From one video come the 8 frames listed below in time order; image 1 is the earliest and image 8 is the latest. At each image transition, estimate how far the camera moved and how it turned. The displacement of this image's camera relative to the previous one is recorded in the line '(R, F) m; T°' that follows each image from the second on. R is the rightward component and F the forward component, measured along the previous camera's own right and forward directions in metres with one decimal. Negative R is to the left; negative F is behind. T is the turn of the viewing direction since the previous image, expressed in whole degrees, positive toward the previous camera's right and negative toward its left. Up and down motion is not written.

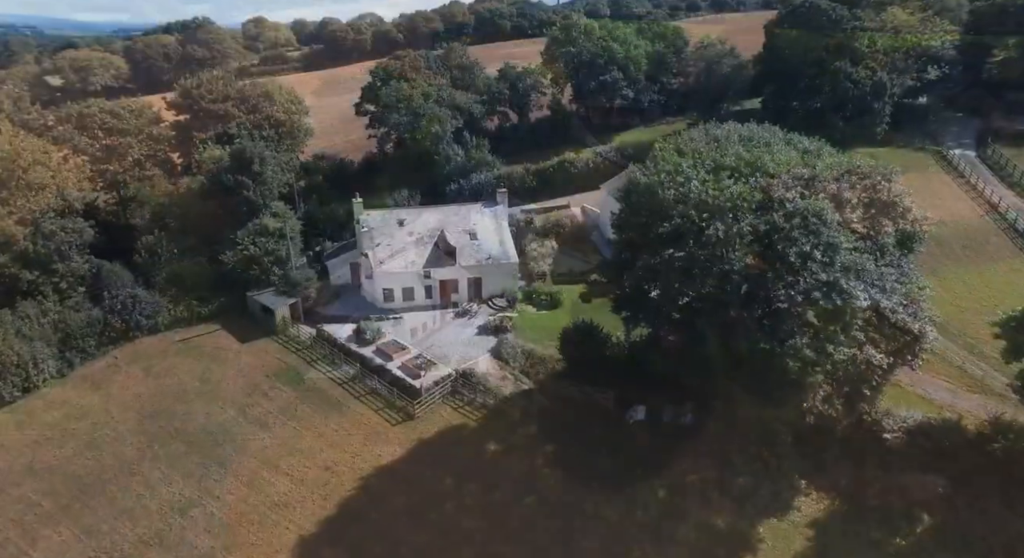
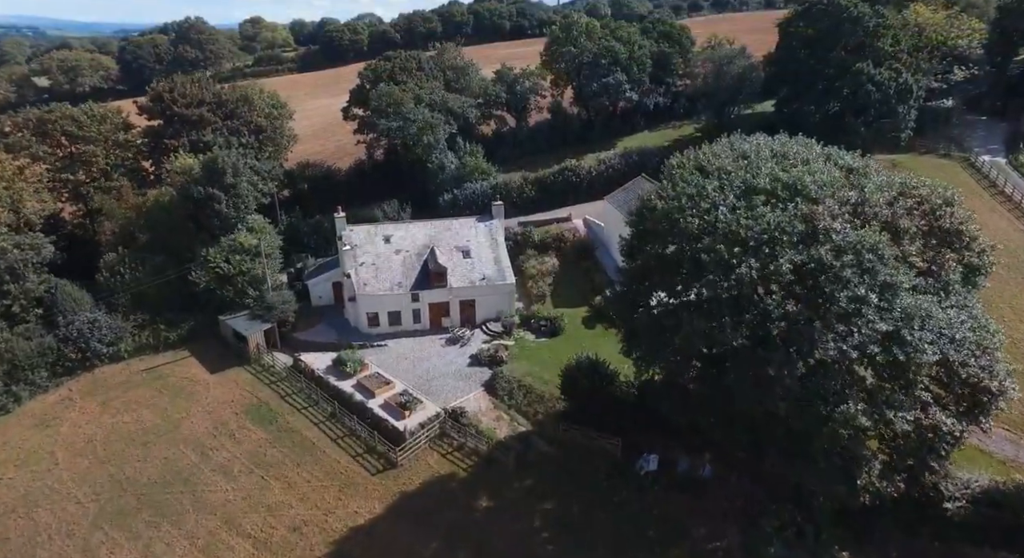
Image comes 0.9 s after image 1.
(+0.3, +4.2) m; 0°
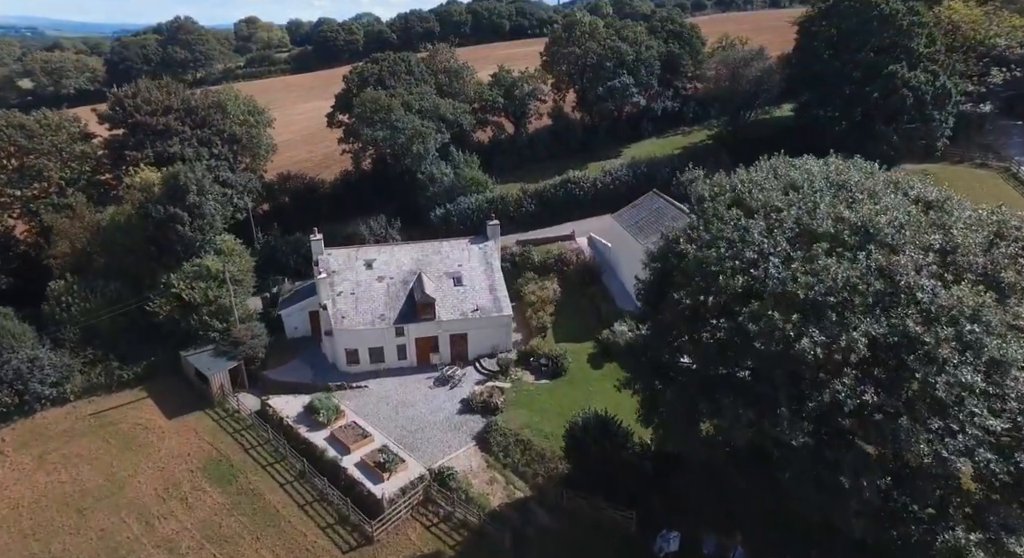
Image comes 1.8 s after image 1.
(+0.2, +4.8) m; 0°
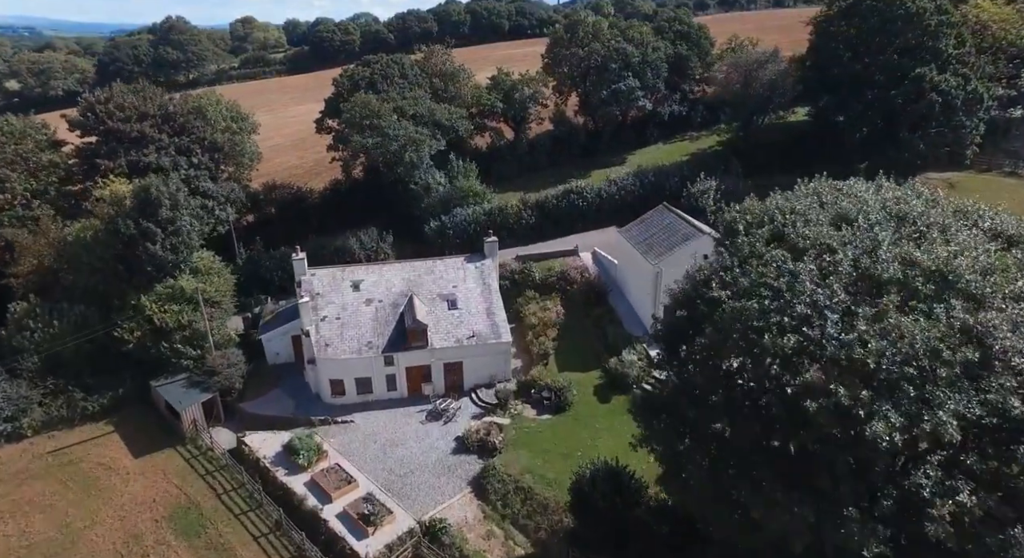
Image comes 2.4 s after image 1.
(0.0, +3.2) m; 0°
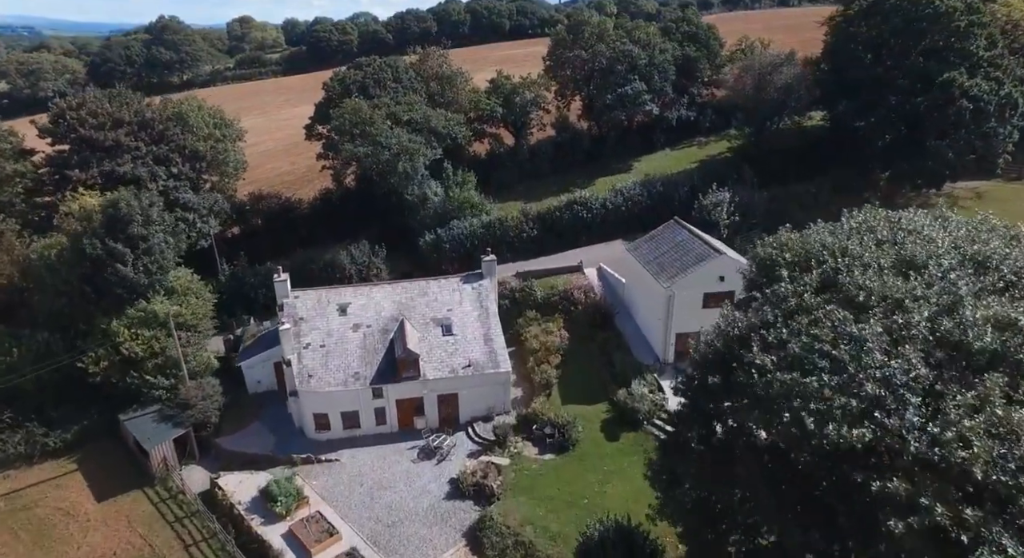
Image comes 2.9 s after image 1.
(+0.1, +2.9) m; 0°
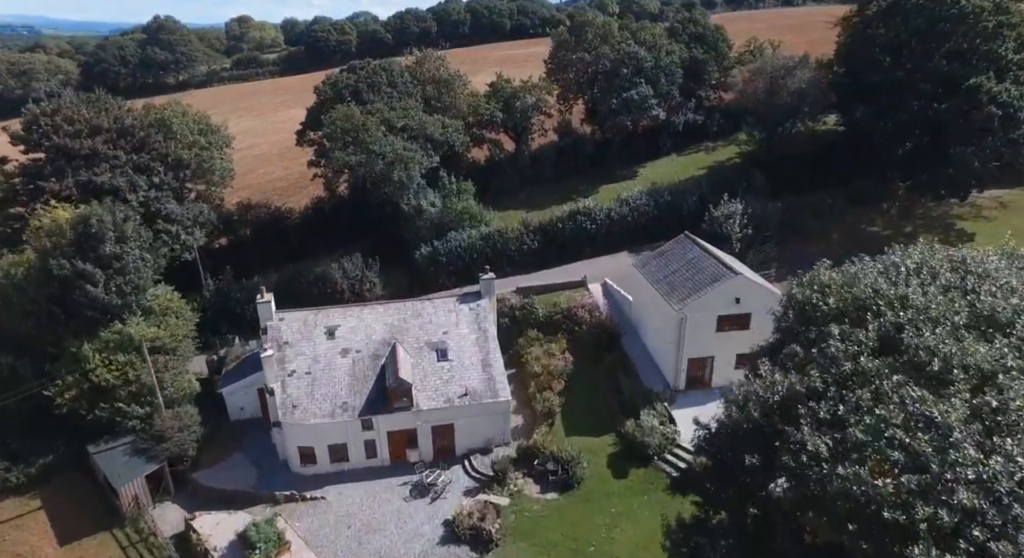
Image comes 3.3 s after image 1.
(0.0, +2.3) m; 0°
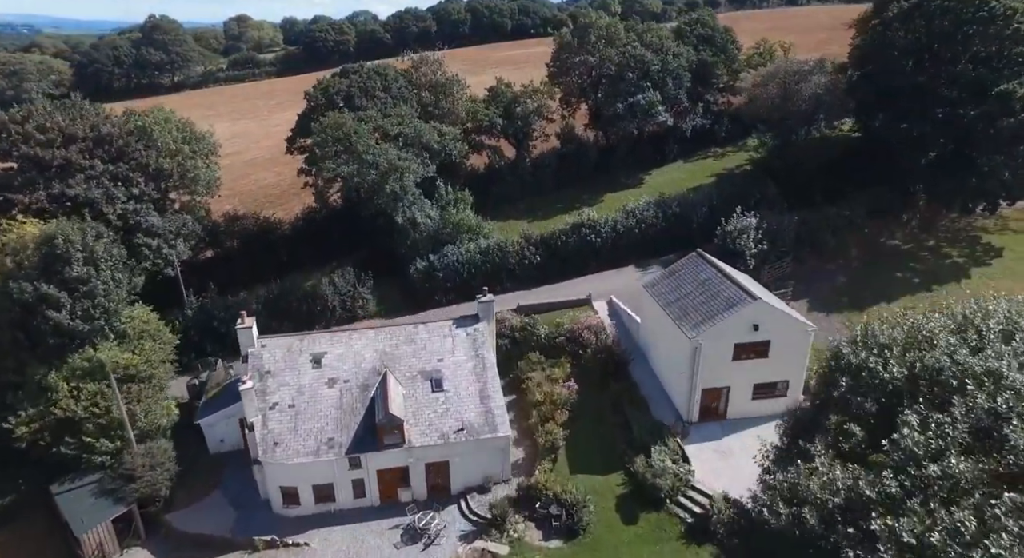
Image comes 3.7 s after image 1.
(0.0, +2.3) m; 0°
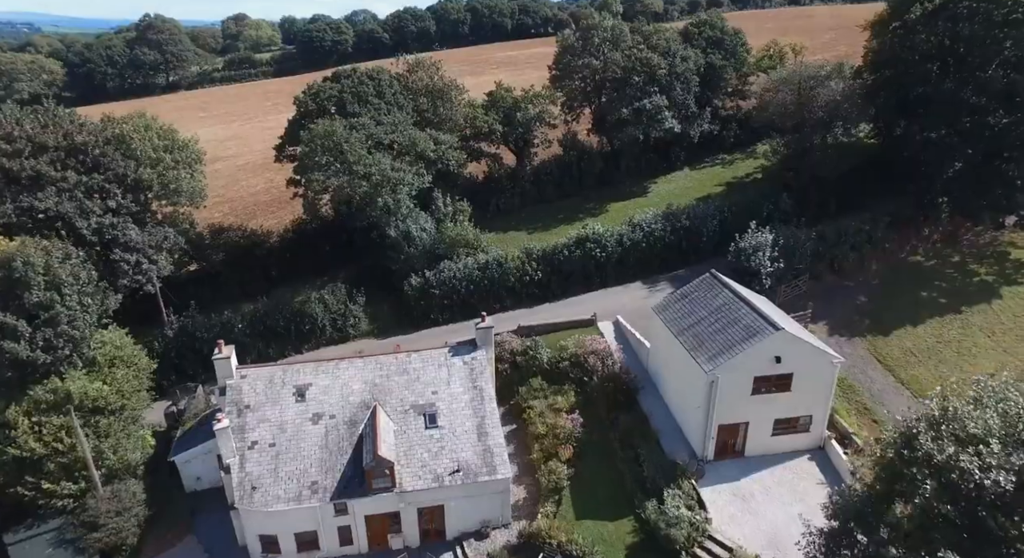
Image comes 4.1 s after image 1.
(0.0, +2.3) m; 0°
